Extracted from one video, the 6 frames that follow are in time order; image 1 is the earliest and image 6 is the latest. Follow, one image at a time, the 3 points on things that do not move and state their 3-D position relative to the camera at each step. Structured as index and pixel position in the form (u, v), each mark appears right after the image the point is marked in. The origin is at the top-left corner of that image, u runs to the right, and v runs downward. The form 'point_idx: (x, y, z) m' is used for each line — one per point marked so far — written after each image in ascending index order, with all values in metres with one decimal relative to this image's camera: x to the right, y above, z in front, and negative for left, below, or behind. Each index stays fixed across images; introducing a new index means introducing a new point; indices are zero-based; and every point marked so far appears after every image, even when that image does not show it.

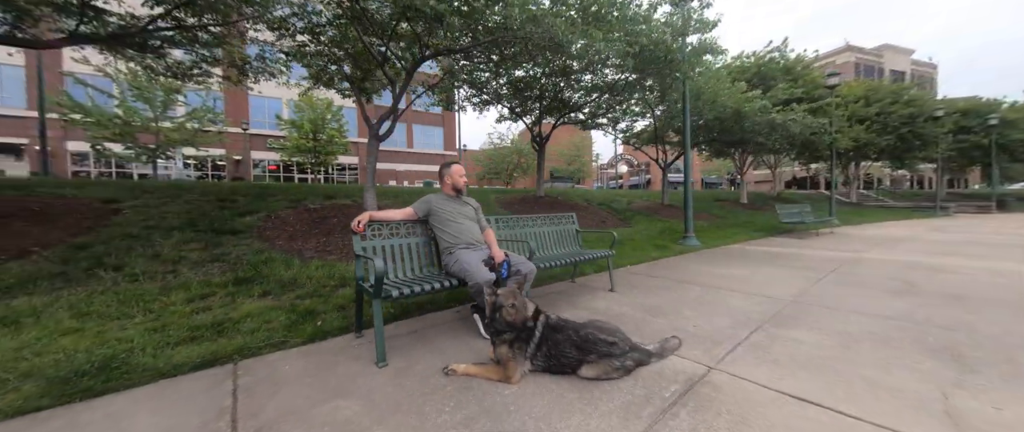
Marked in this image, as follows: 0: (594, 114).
0: (+2.9, +3.6, +11.8) m
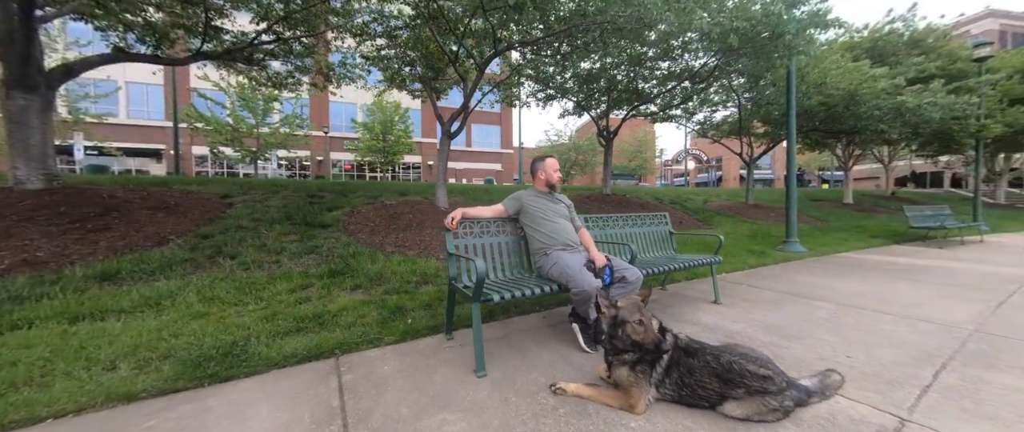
0: (+5.2, +3.6, +10.8) m
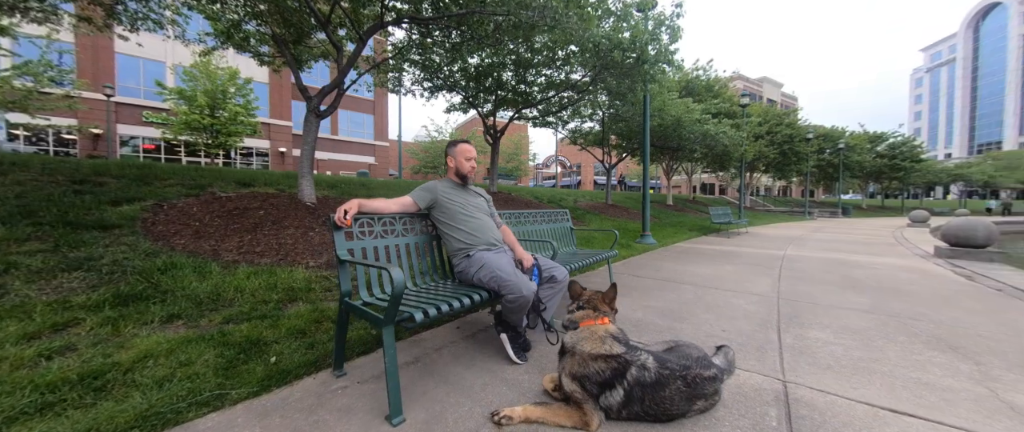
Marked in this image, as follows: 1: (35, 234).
0: (+1.3, +3.6, +11.6) m
1: (-5.1, -0.2, +3.6) m
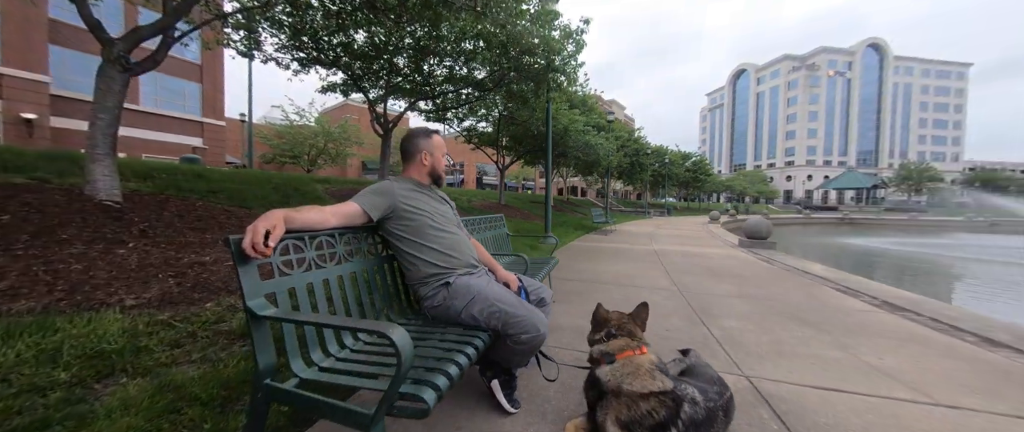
0: (-2.1, +3.6, +10.9) m
1: (-5.2, -0.2, +1.1) m
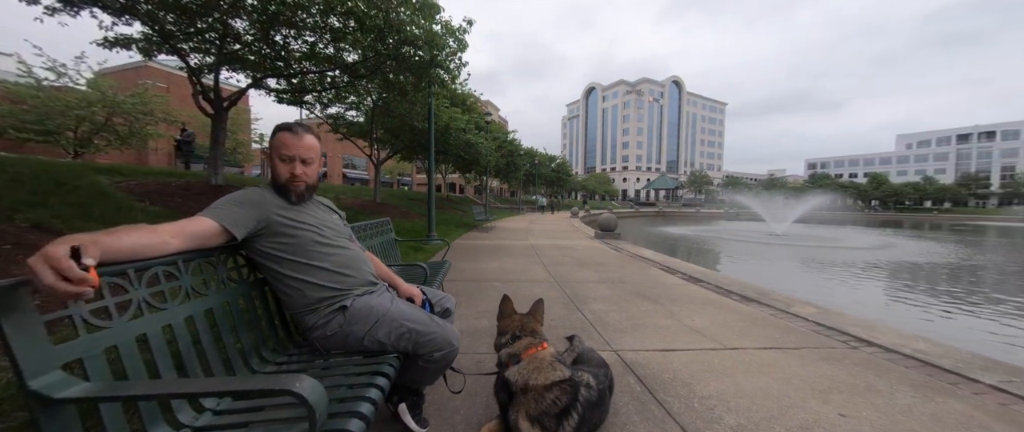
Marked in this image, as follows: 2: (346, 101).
0: (-5.8, +3.6, +9.4) m
1: (-5.1, -0.4, -0.8) m
2: (-5.9, +4.1, +11.8) m
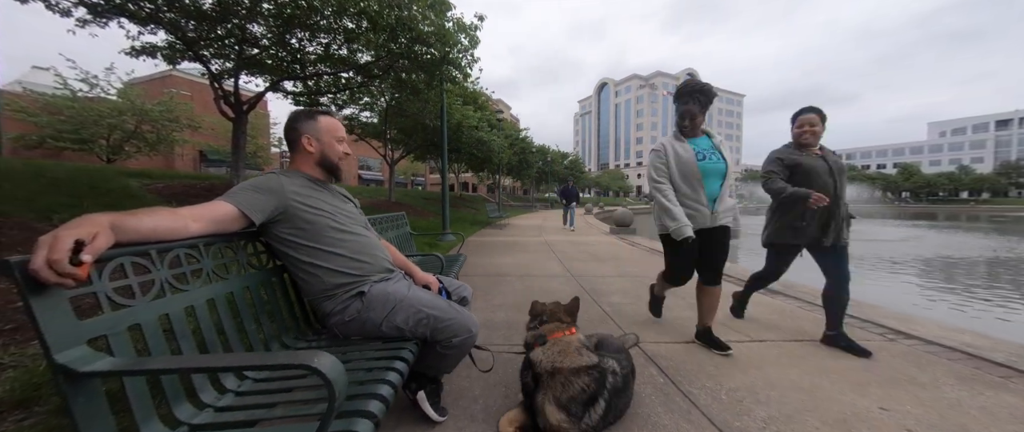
0: (-5.5, +3.6, +9.6) m
1: (-5.1, -0.4, -0.6) m
2: (-5.5, +4.1, +12.0) m
